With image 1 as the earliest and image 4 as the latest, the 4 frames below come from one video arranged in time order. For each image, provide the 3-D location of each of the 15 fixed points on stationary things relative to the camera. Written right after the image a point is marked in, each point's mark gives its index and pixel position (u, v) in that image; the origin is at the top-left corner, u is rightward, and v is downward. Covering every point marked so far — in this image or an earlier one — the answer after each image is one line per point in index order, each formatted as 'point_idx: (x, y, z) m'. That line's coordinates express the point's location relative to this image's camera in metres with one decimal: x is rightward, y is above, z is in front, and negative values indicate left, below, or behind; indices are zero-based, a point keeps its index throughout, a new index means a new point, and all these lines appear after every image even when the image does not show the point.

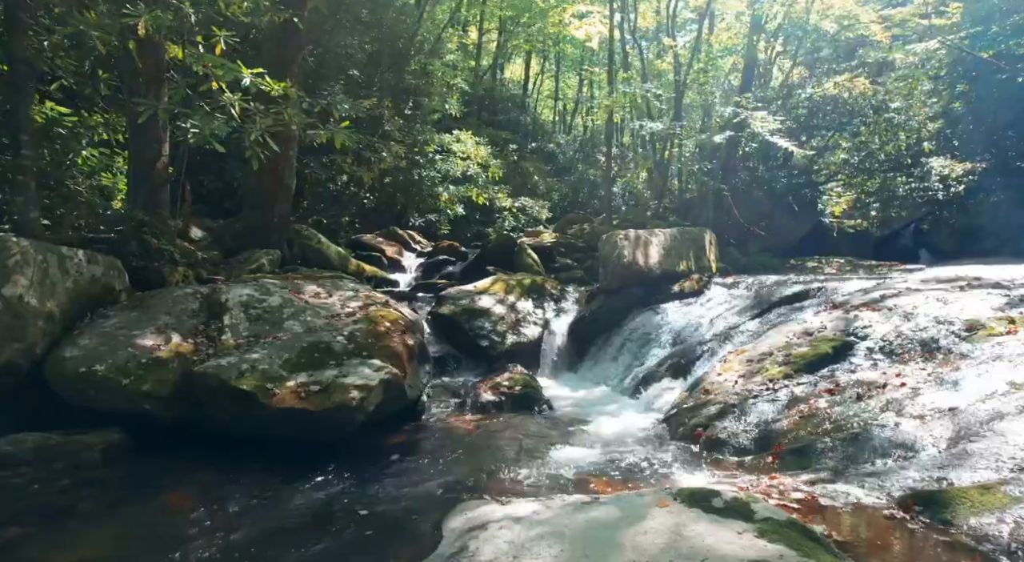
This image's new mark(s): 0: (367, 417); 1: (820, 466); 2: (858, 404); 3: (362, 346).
0: (-1.4, -1.3, +6.1) m
1: (+2.4, -1.4, +4.8) m
2: (+3.1, -1.1, +5.5) m
3: (-1.7, -0.7, +7.0) m
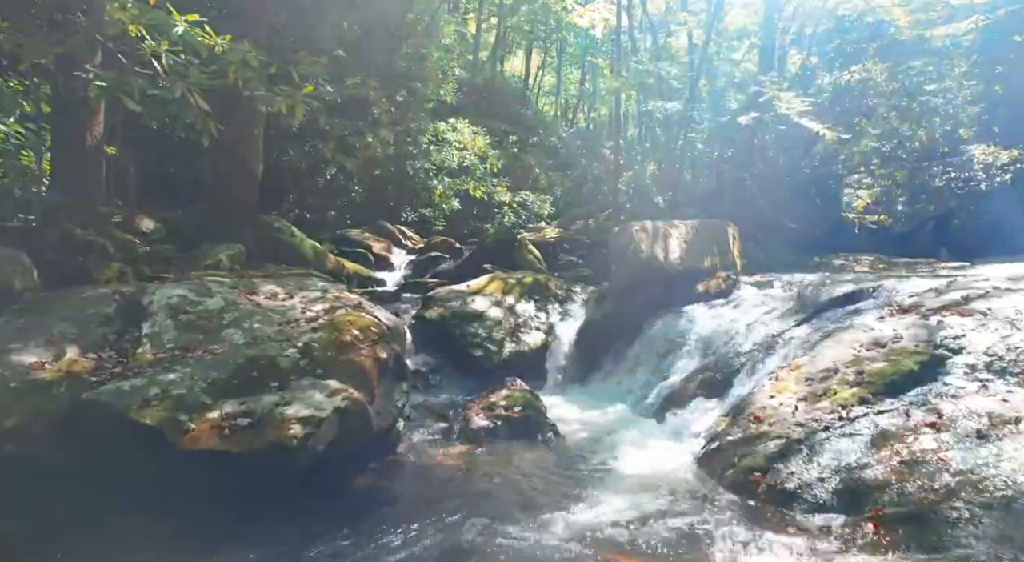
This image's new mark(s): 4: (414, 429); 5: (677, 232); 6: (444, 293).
0: (-1.5, -1.3, +4.6) m
1: (+2.4, -1.4, +3.3) m
2: (+3.1, -1.1, +4.0) m
3: (-1.7, -0.7, +5.6) m
4: (-1.1, -1.6, +6.8) m
5: (+2.8, +0.8, +10.4) m
6: (-1.1, -0.2, +9.7) m
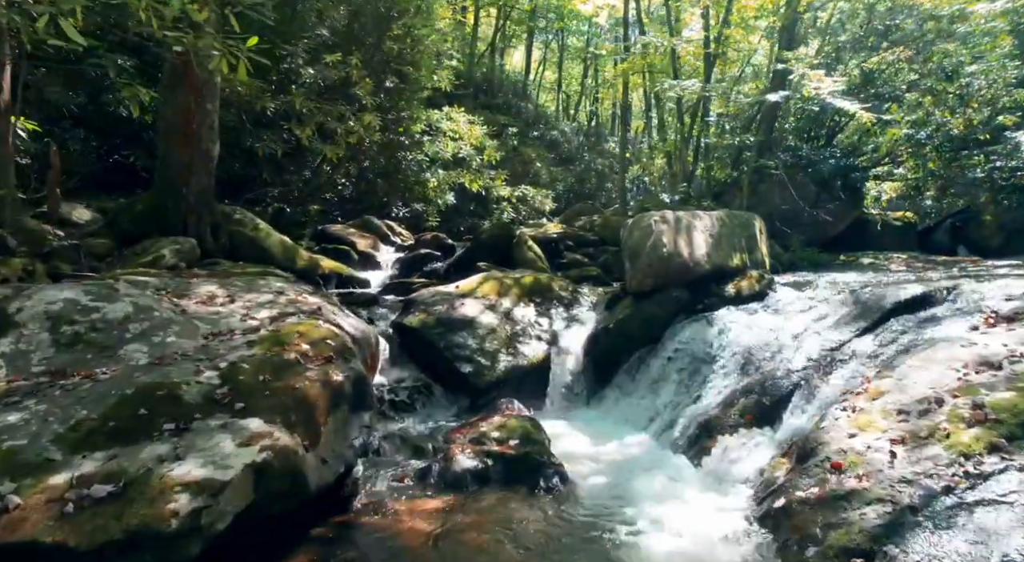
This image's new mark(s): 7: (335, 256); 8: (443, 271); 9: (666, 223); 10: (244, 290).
0: (-1.5, -1.3, +3.1) m
1: (+2.3, -1.4, +1.8) m
2: (+3.0, -1.1, +2.5) m
3: (-1.8, -0.7, +4.1) m
4: (-1.1, -1.6, +5.3) m
5: (+2.7, +0.8, +8.9) m
6: (-1.1, -0.2, +8.2) m
7: (-4.1, +0.5, +14.2) m
8: (-1.6, +0.2, +13.6) m
9: (+2.1, +0.8, +8.6) m
10: (-2.9, -0.1, +6.6) m
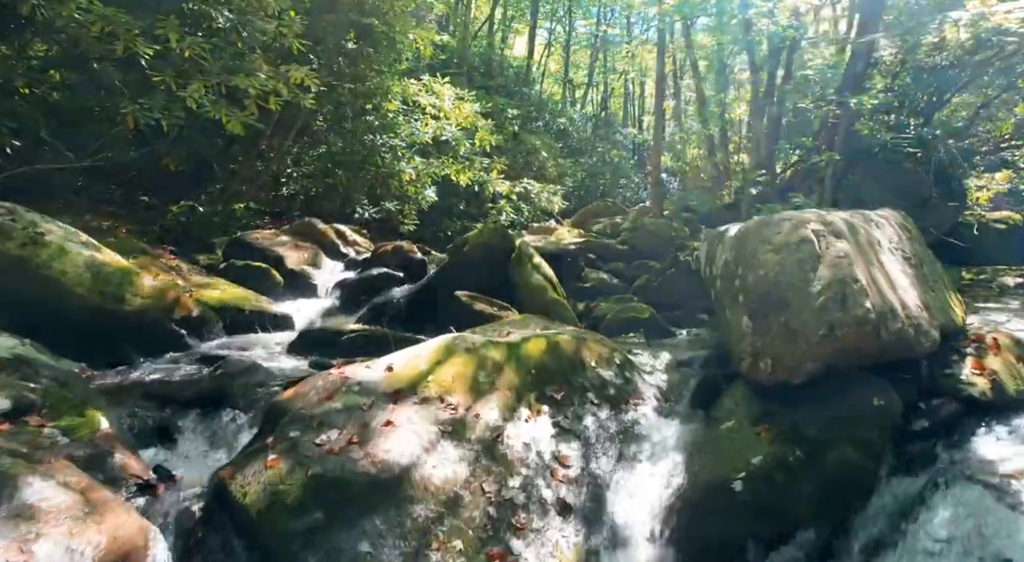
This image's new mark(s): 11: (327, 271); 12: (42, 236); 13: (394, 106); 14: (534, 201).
0: (-1.6, -1.8, -1.5) m
1: (+2.2, -1.9, -2.8) m
2: (+2.9, -1.6, -2.1) m
3: (-1.9, -1.2, -0.5) m
4: (-1.2, -2.1, +0.7) m
5: (+2.7, +0.3, +4.3) m
6: (-1.2, -0.7, +3.6) m
7: (-4.1, 0.0, +9.6) m
8: (-1.6, -0.4, +9.0) m
9: (+2.1, +0.3, +4.0) m
10: (-2.9, -0.6, +2.0) m
11: (-3.3, +0.2, +10.9) m
12: (-4.2, +0.4, +5.4) m
13: (-2.7, +3.9, +13.5) m
14: (+0.7, +2.2, +17.2) m
